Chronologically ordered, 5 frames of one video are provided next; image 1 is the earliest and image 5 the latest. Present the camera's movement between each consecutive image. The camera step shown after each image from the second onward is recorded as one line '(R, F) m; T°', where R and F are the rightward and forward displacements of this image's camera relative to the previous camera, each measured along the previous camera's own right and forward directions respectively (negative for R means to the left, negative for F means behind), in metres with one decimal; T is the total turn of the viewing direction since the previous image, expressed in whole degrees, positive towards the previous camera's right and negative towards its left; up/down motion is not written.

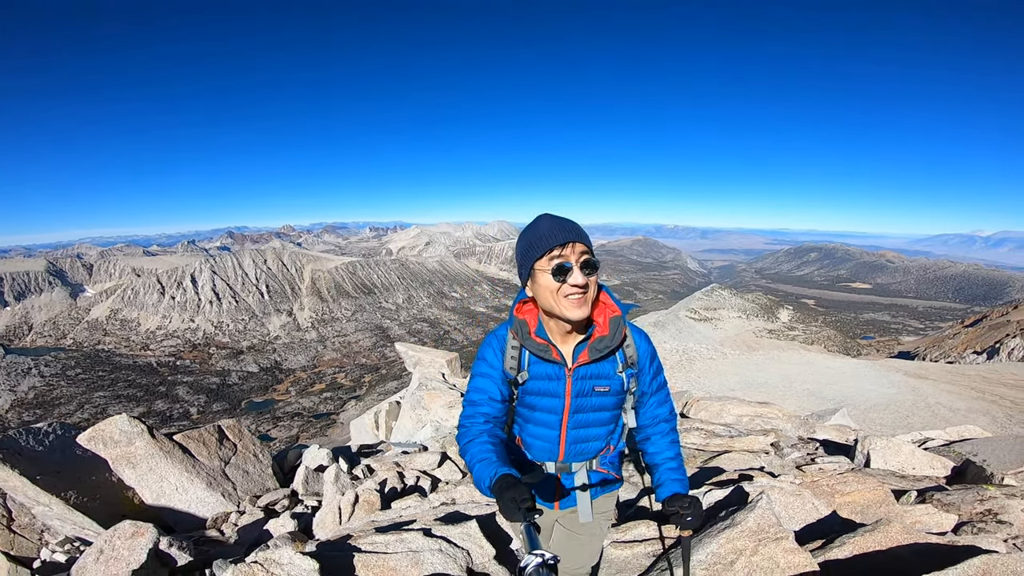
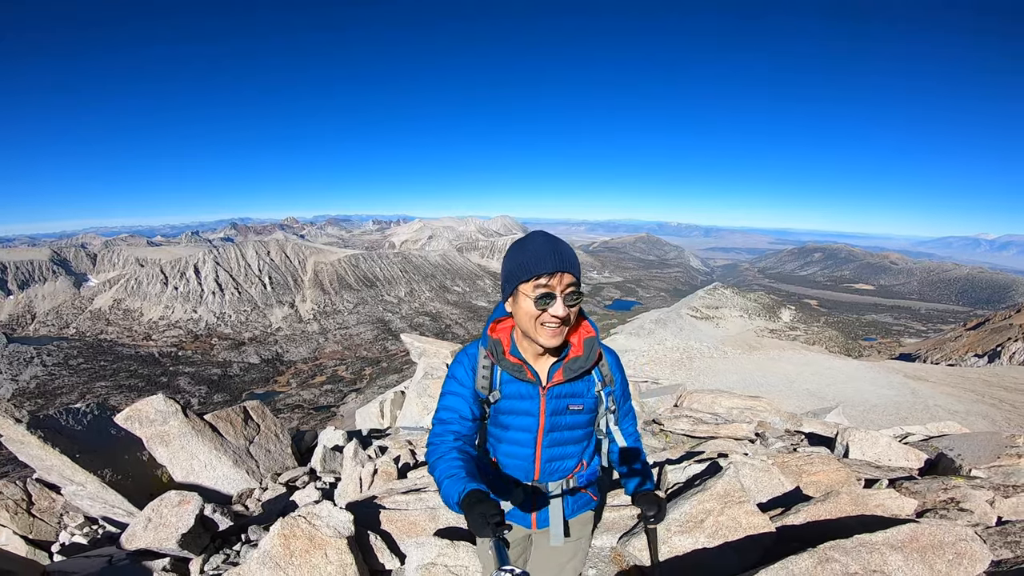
(0.0, -0.6) m; 0°
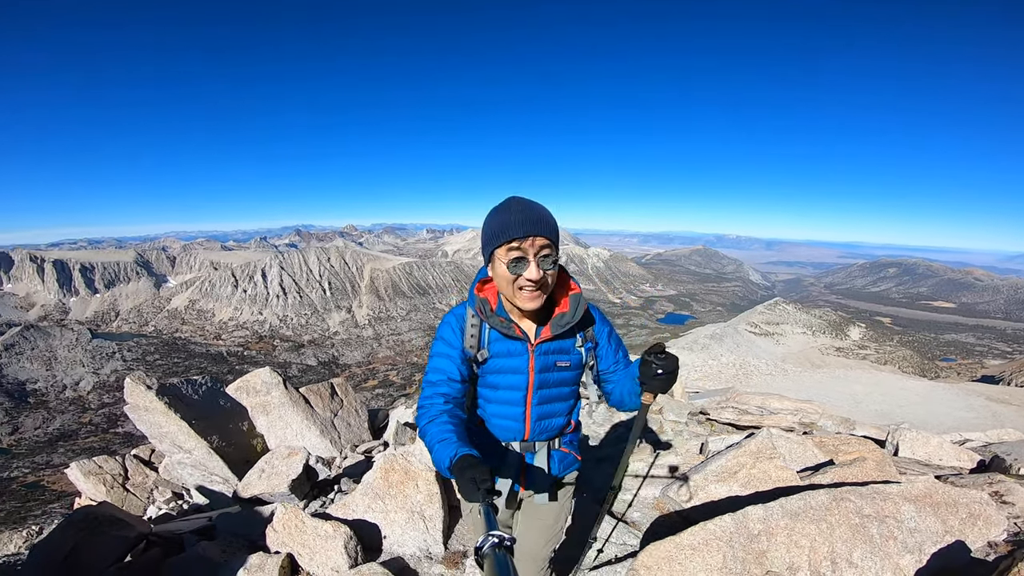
(-0.1, -0.9) m; -6°
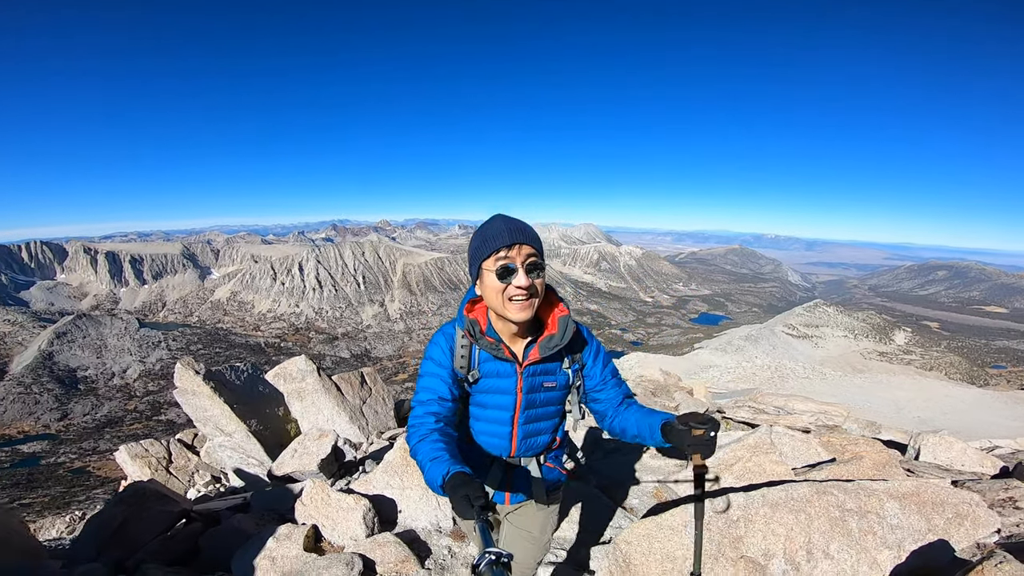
(+0.2, -0.4) m; -4°
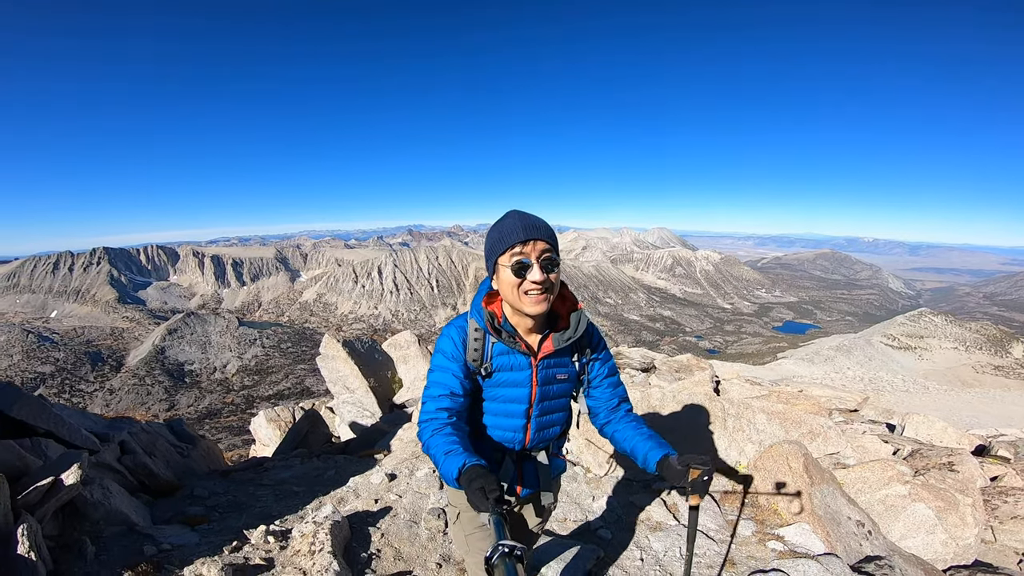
(+0.7, -2.7) m; -9°
